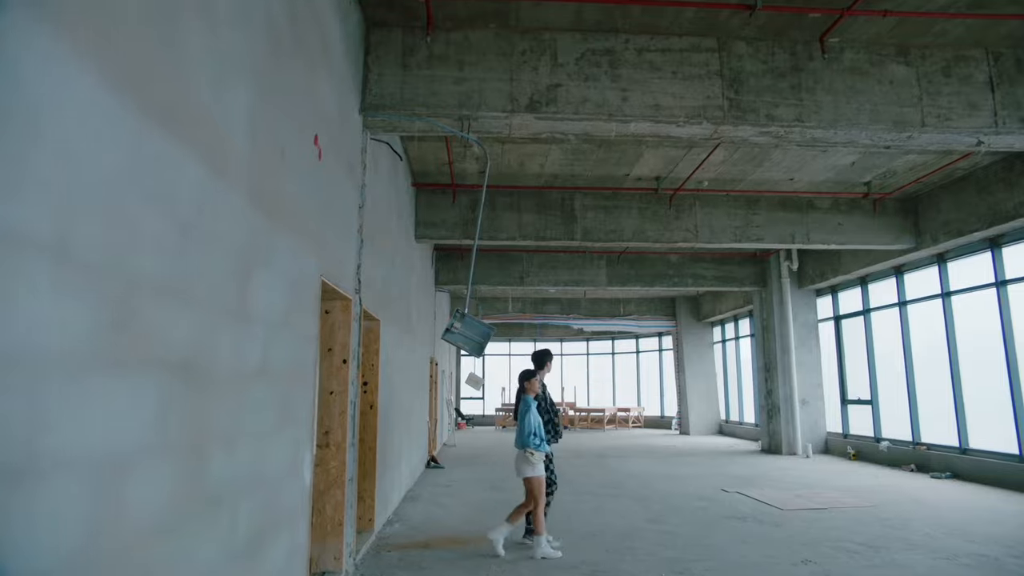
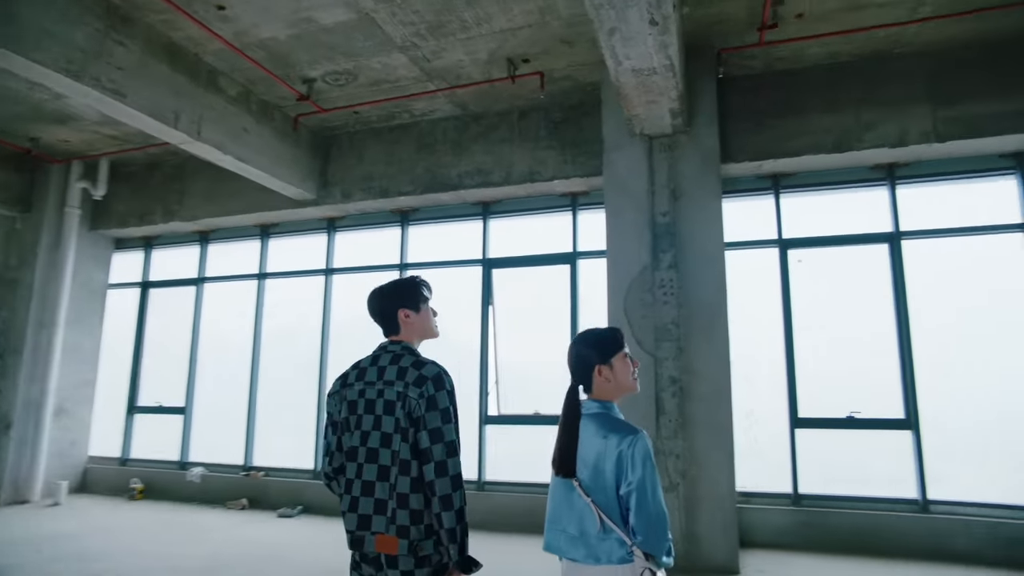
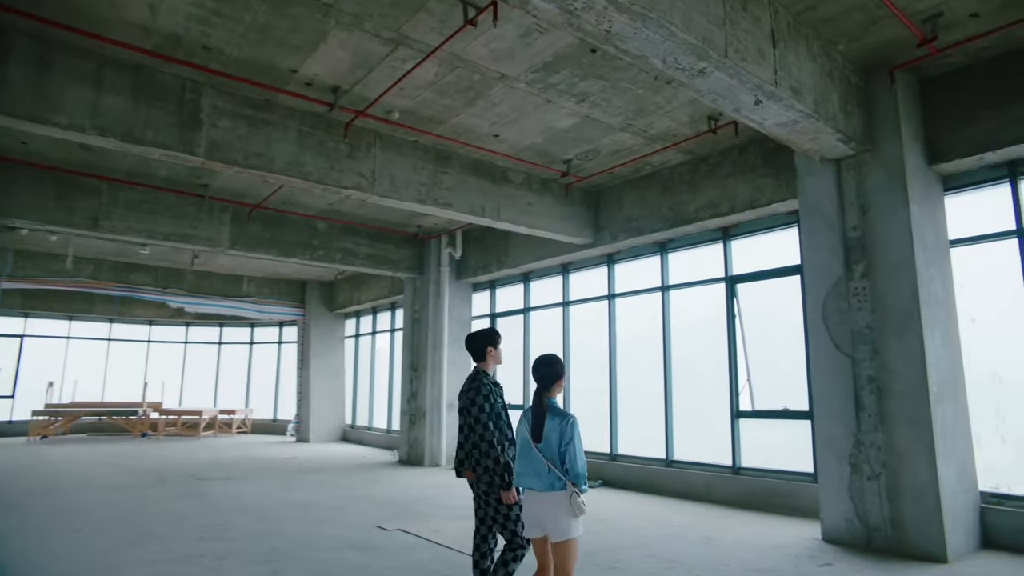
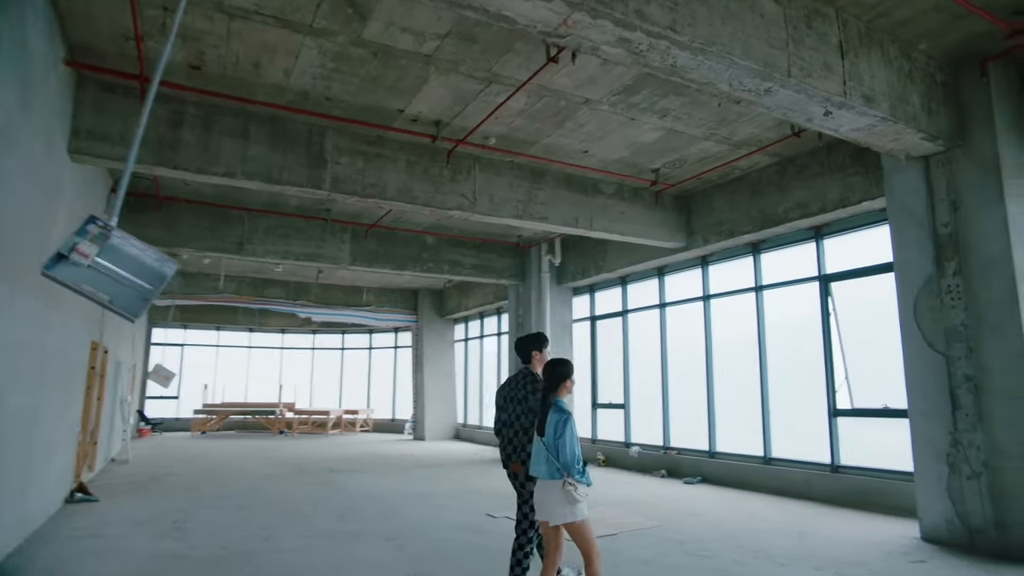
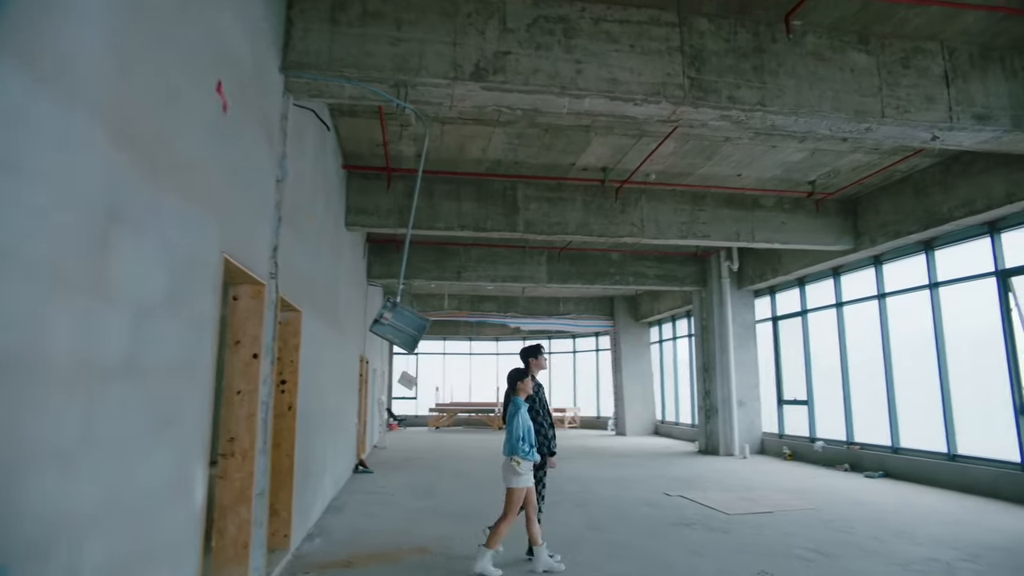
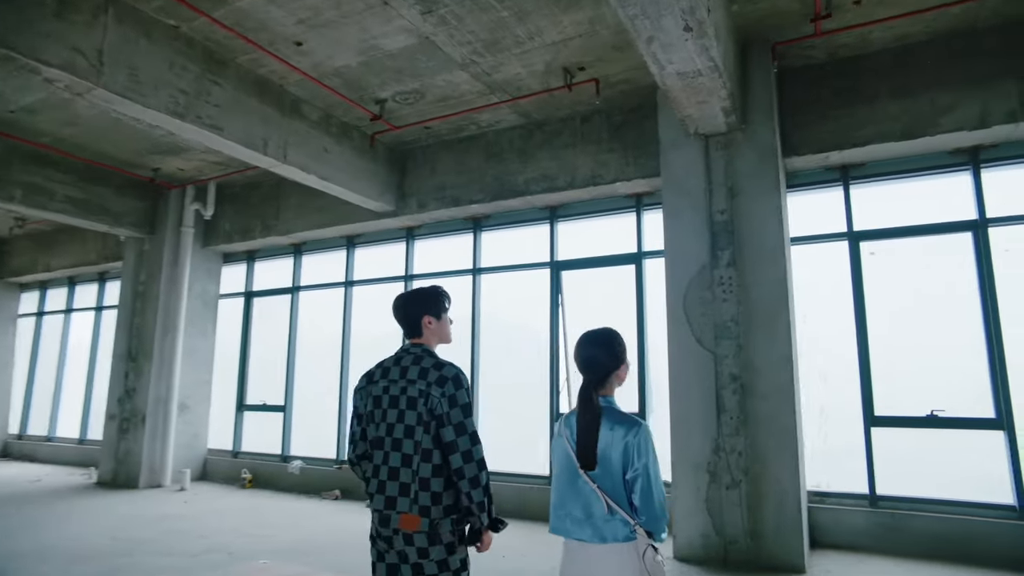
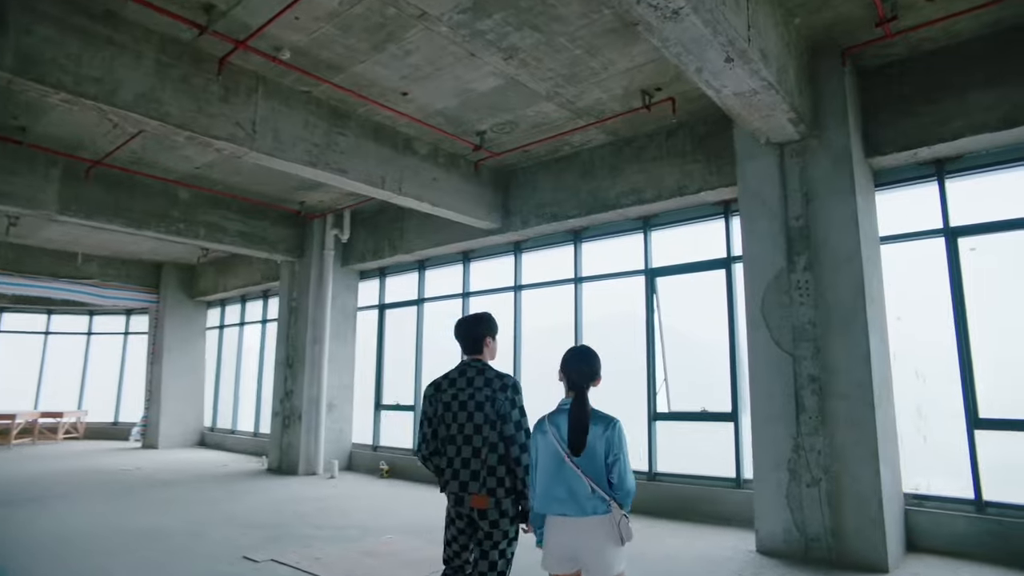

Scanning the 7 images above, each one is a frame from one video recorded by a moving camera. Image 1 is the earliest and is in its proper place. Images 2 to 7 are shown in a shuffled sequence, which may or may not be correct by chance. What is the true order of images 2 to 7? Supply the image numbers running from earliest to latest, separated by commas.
5, 4, 3, 7, 6, 2
